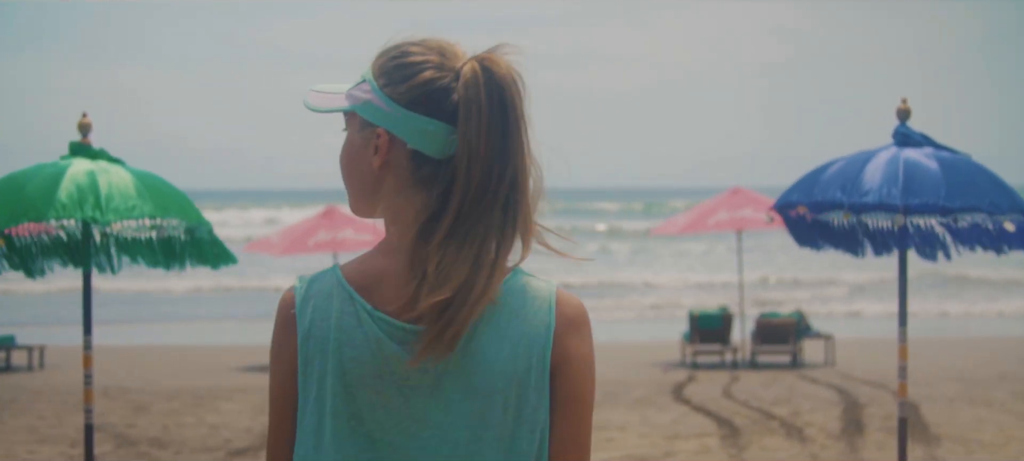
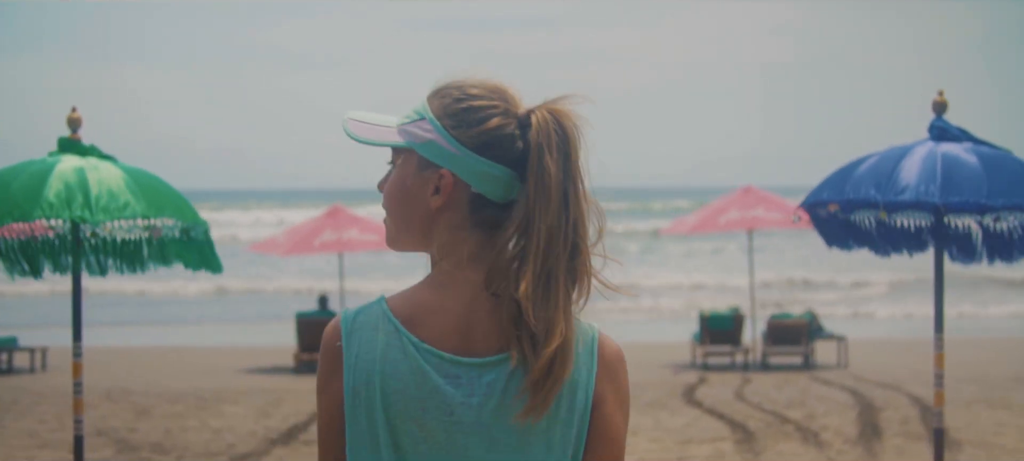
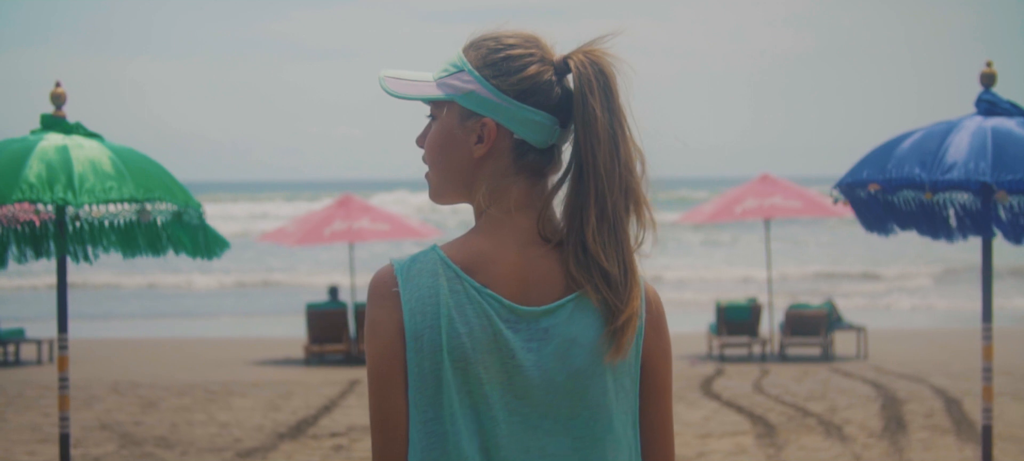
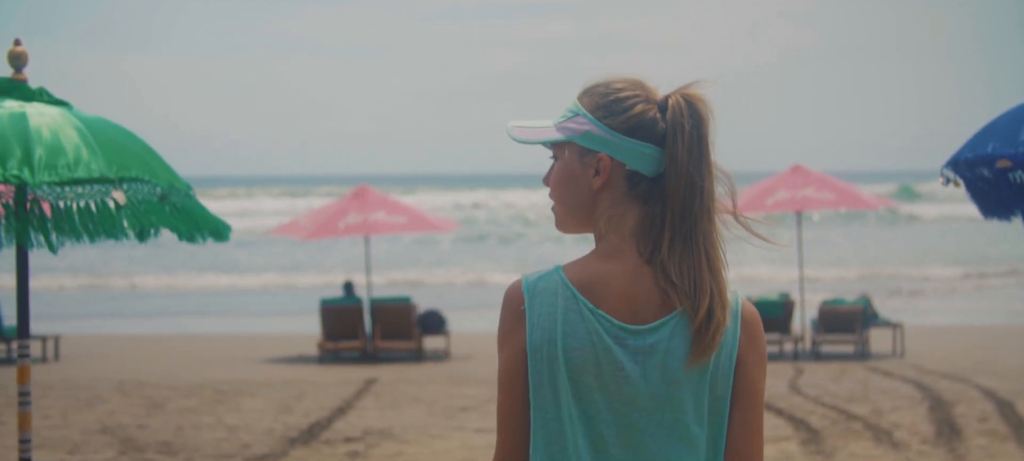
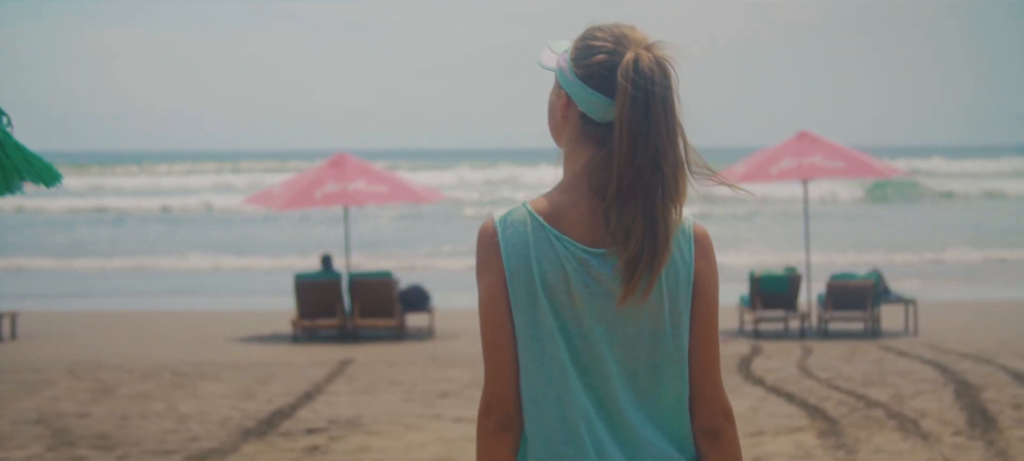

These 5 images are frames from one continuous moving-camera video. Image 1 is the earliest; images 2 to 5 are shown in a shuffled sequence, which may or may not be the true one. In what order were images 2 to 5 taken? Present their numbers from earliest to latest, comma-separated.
2, 3, 4, 5
